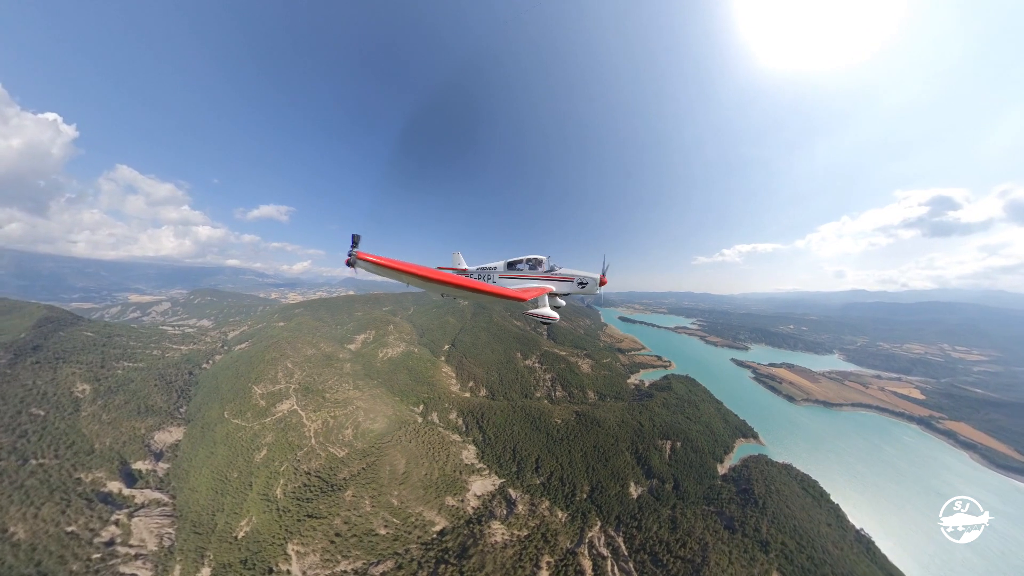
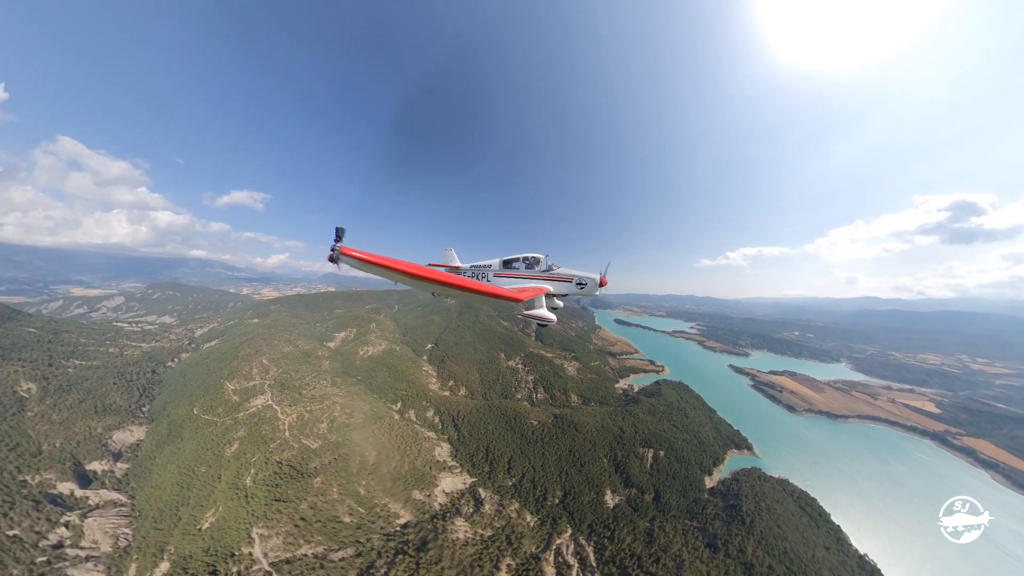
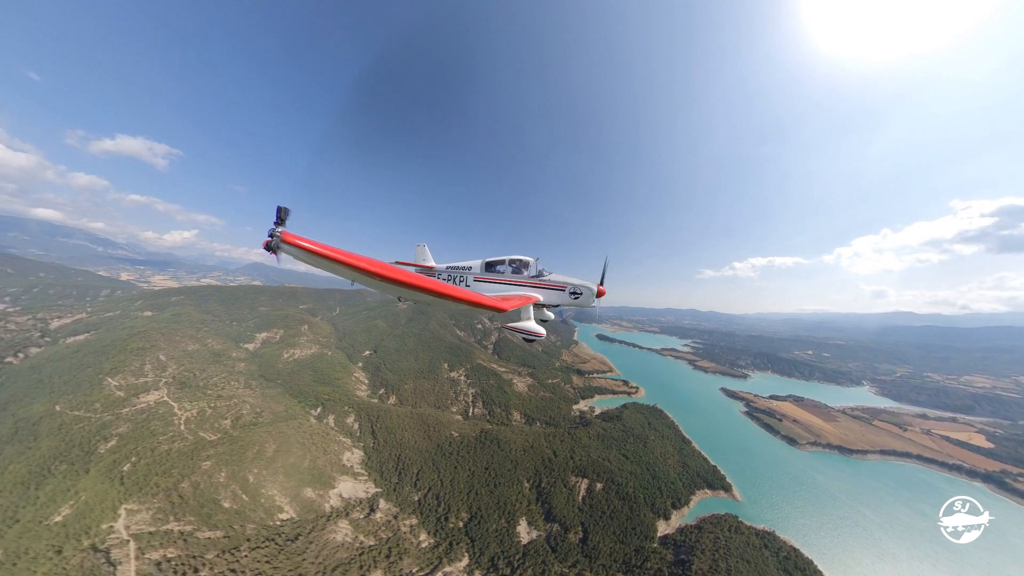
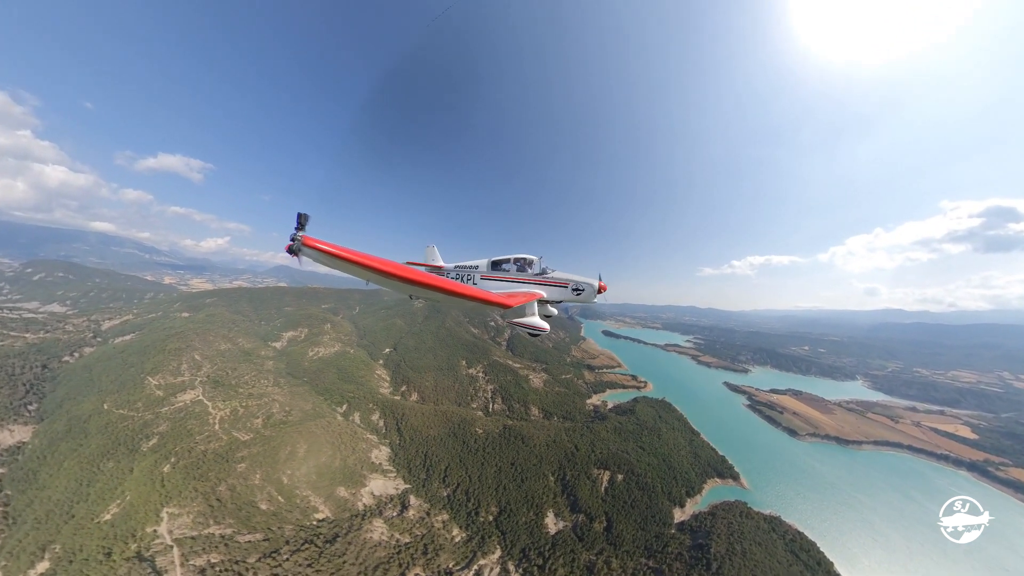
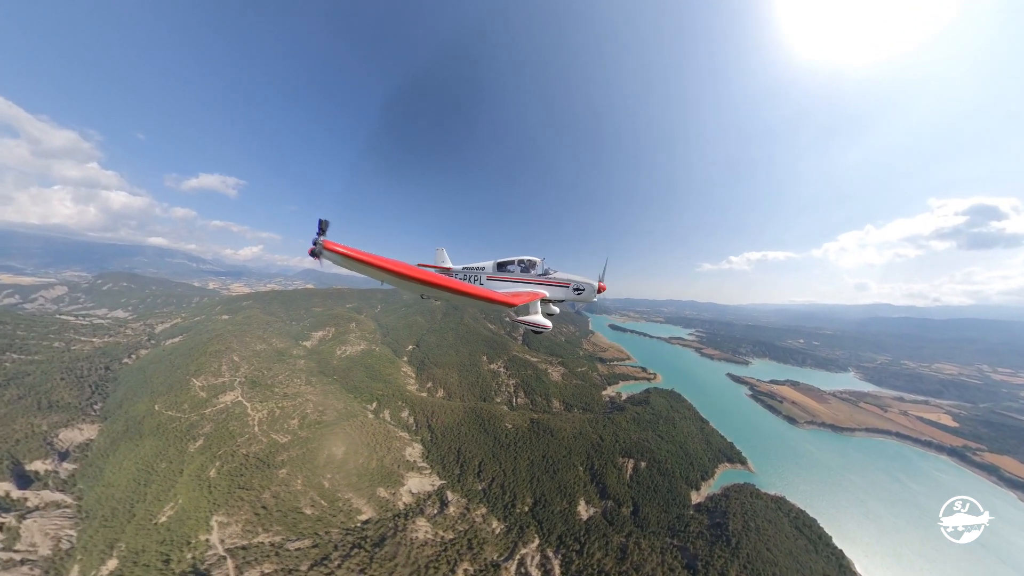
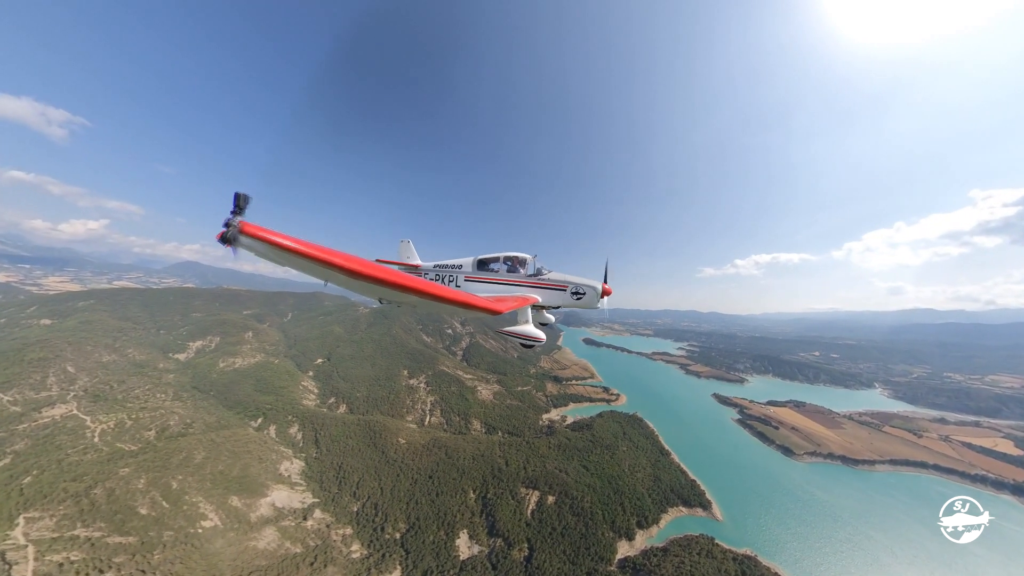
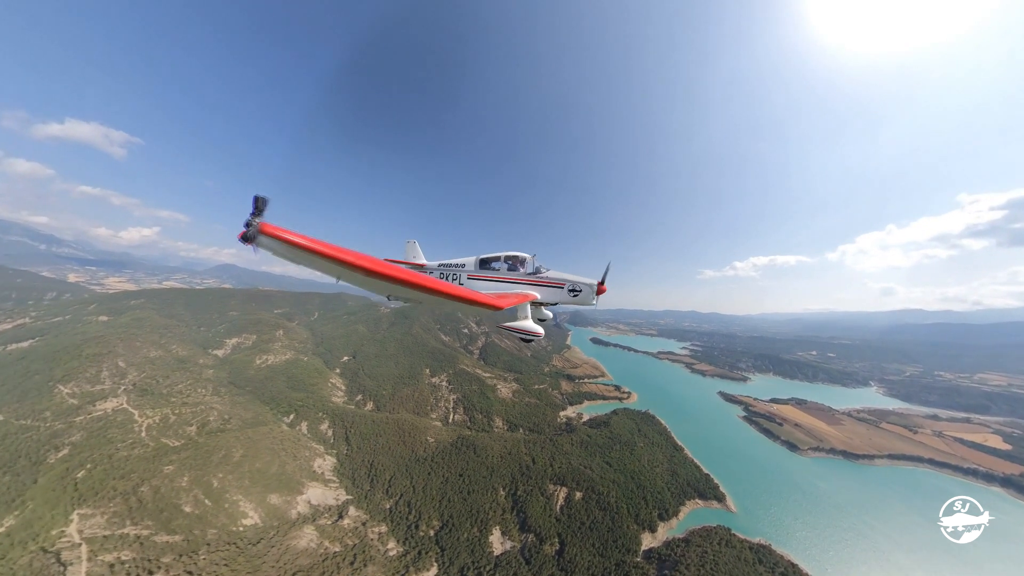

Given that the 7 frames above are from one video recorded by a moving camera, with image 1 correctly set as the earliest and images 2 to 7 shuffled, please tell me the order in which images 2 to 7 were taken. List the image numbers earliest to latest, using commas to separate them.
2, 5, 4, 3, 7, 6
